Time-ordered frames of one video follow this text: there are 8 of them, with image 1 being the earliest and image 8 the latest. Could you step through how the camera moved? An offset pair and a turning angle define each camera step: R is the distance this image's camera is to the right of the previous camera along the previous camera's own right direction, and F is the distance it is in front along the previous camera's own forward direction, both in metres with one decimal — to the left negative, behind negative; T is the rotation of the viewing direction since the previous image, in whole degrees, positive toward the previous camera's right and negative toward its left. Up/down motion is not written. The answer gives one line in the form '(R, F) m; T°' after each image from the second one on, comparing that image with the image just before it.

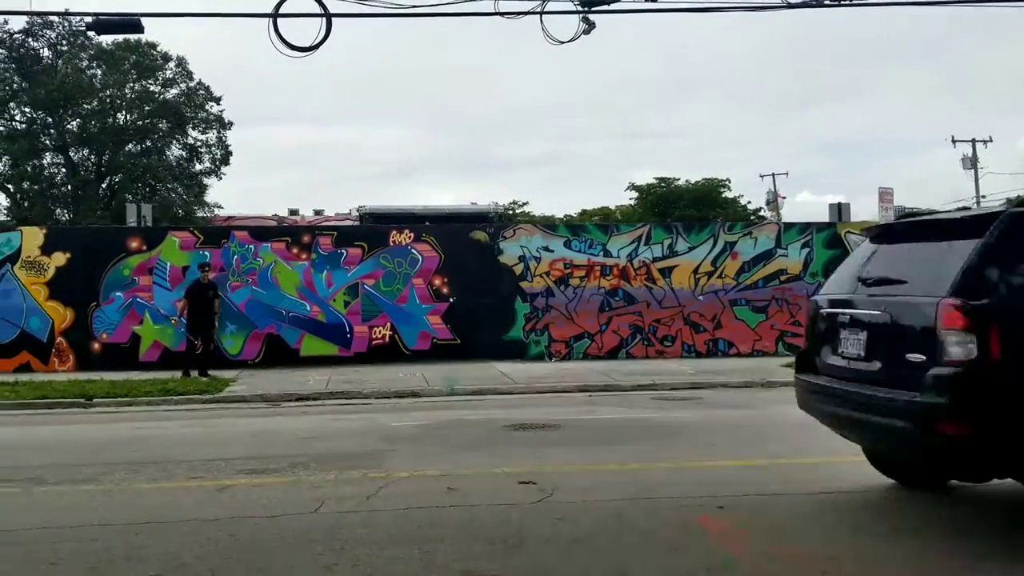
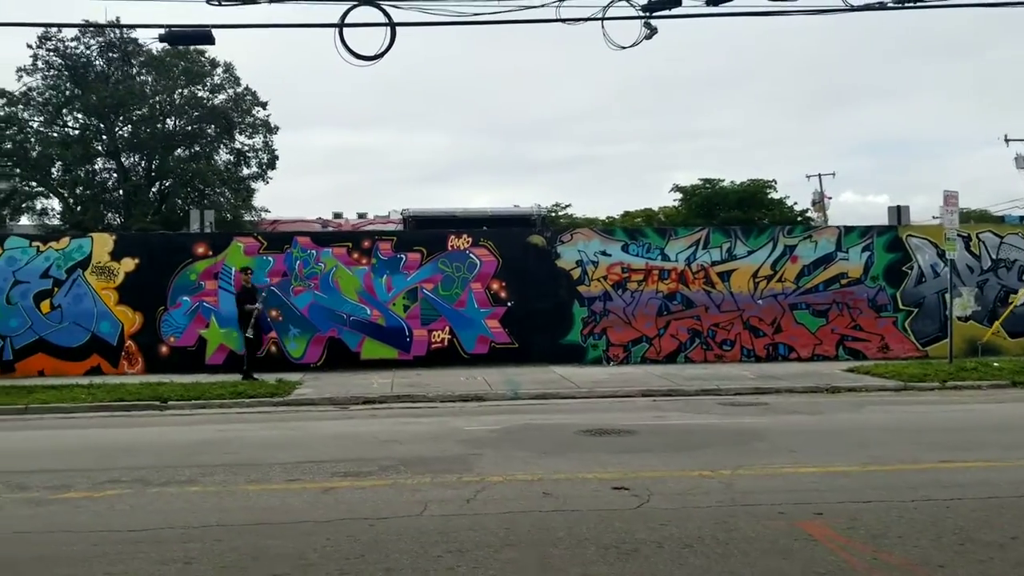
(-0.3, -0.1) m; -2°
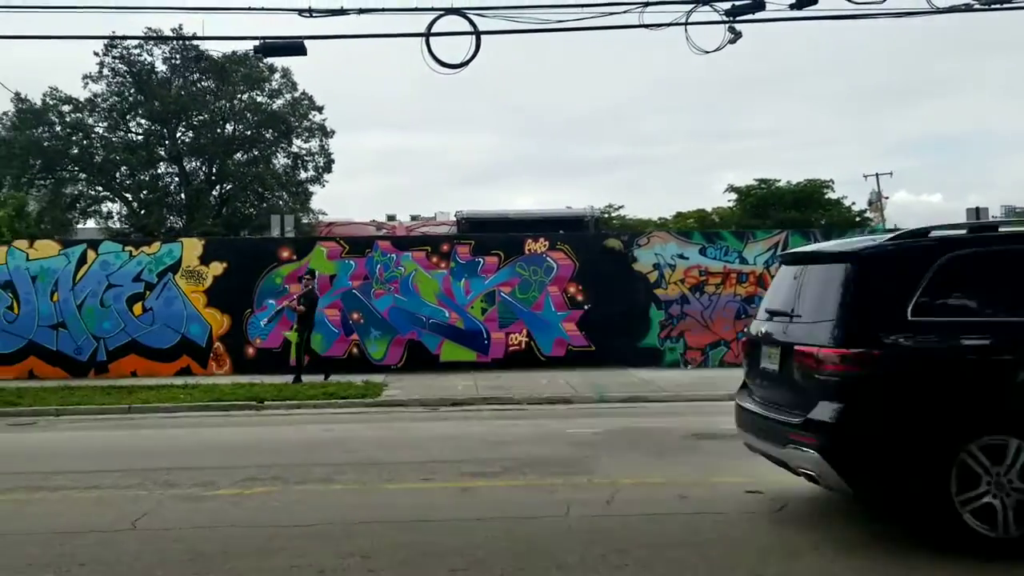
(-0.6, -0.2) m; -3°
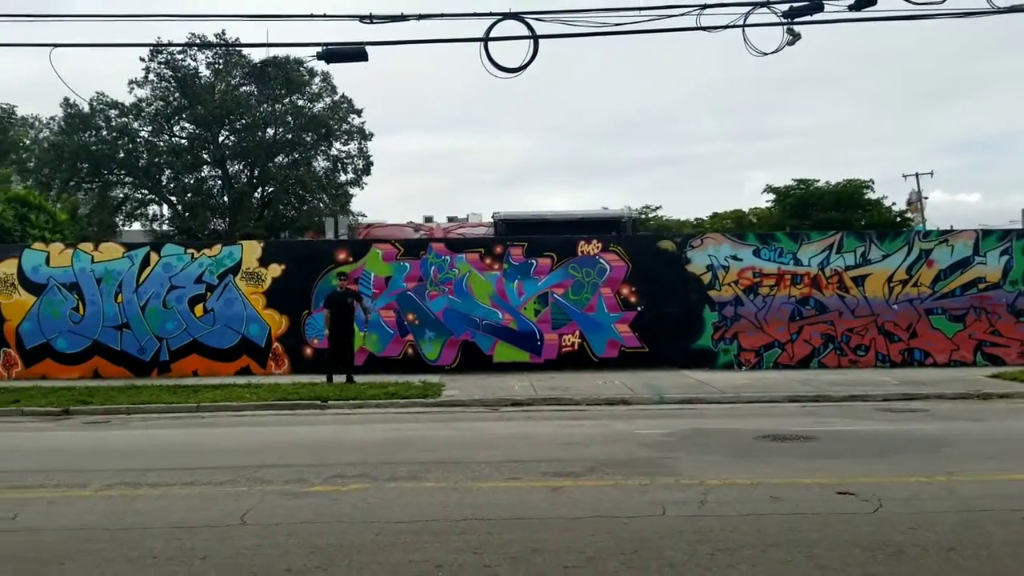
(-0.4, -0.1) m; -2°
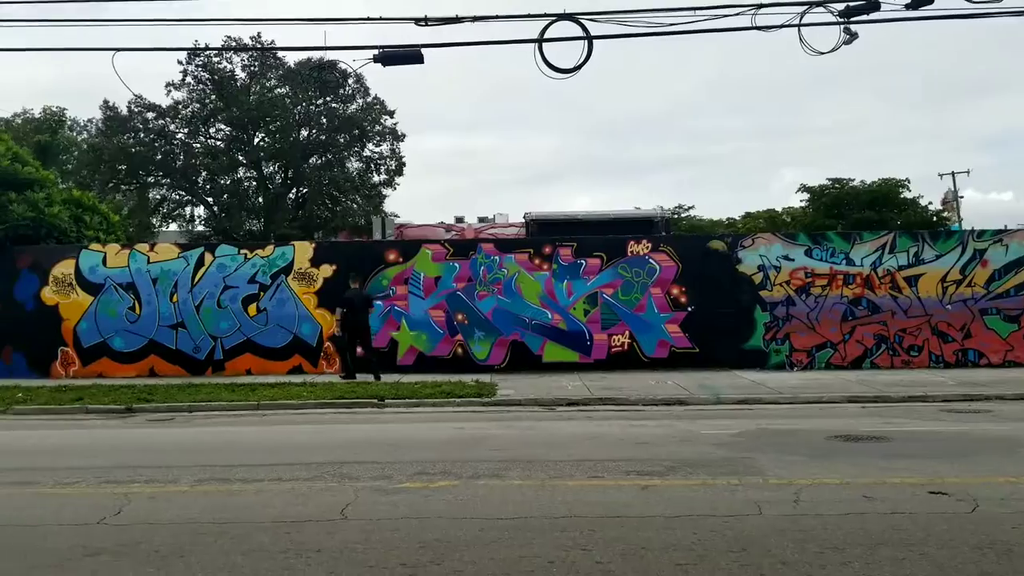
(-0.4, -0.1) m; -2°
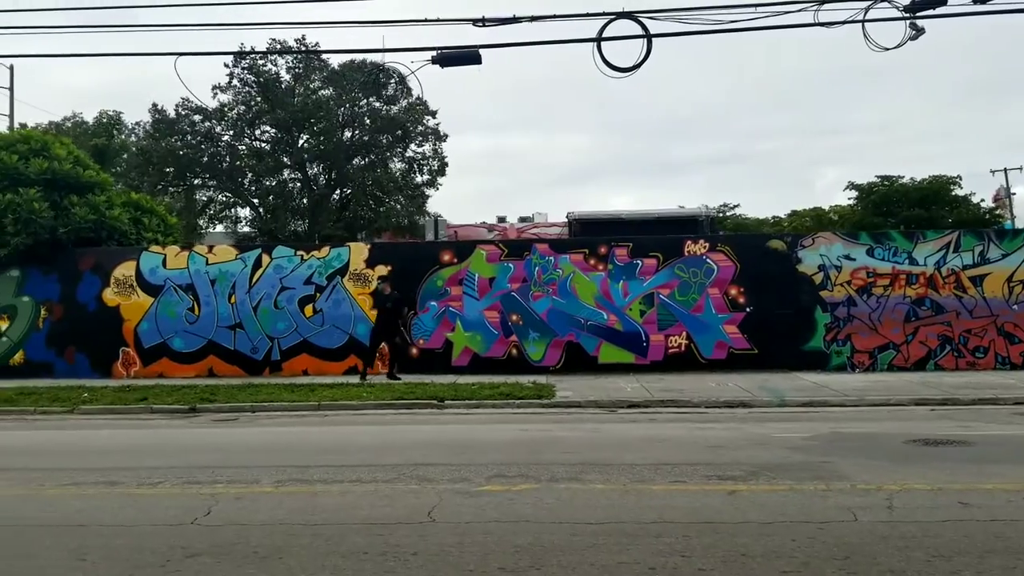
(-0.3, +0.1) m; -2°
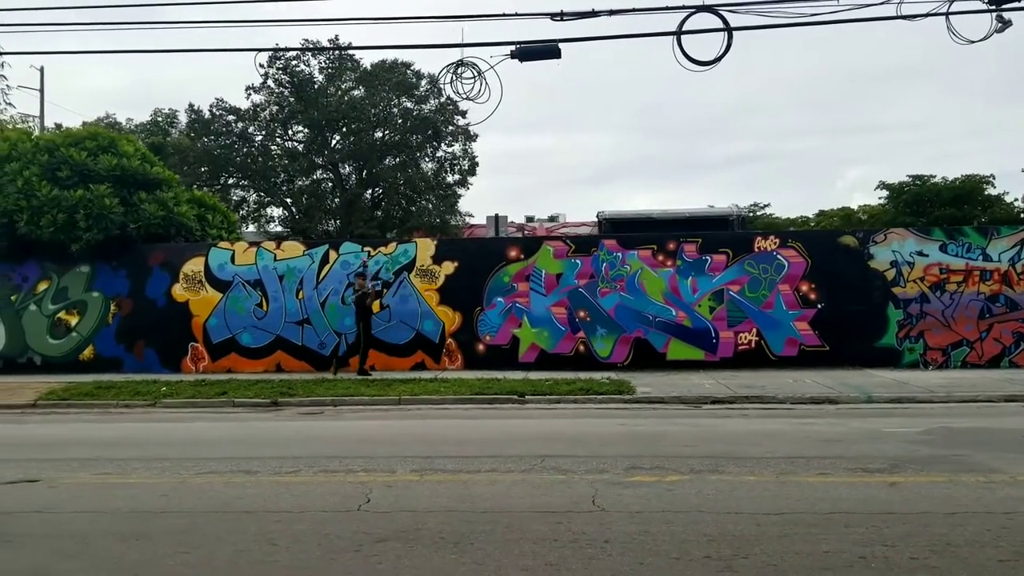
(-0.9, 0.0) m; -1°
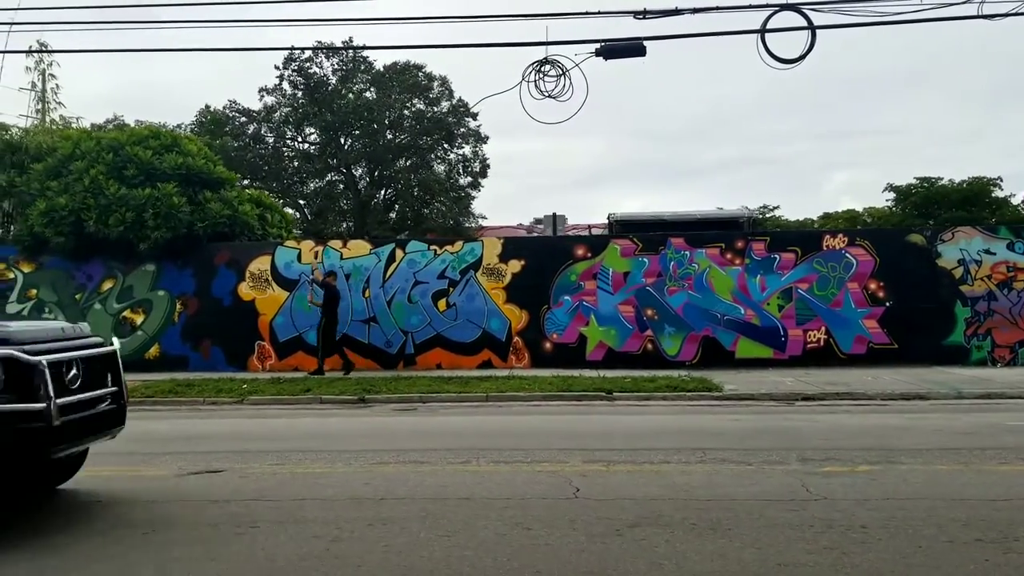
(-1.3, 0.0) m; +1°
